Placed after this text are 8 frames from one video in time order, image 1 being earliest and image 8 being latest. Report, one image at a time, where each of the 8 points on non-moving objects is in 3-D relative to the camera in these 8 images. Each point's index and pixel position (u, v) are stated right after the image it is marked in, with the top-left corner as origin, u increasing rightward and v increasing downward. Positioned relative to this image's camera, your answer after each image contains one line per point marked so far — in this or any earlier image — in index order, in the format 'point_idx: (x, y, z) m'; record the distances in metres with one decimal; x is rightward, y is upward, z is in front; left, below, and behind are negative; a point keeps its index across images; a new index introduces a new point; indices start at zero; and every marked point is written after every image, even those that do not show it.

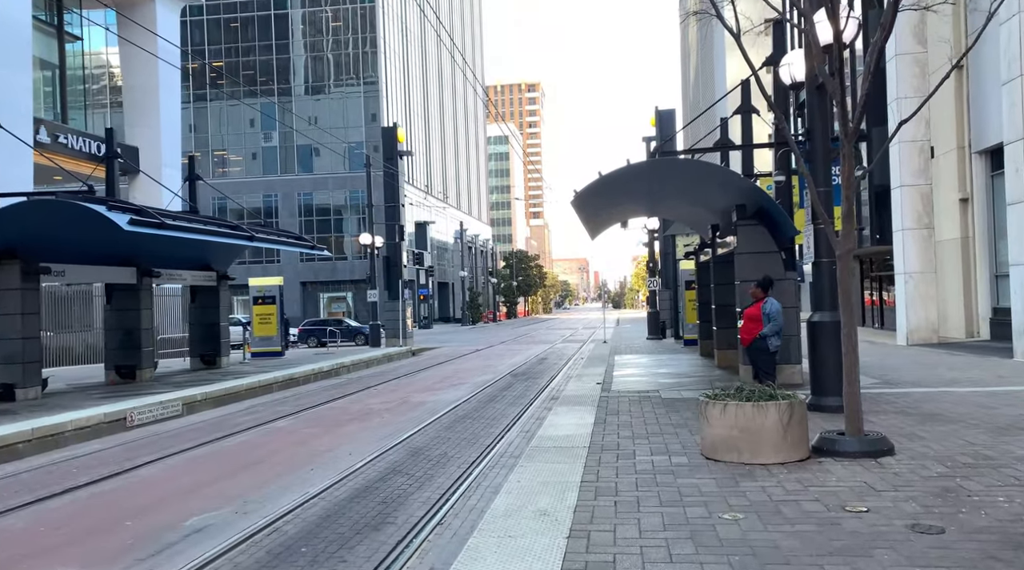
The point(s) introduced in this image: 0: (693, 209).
0: (+3.7, +1.6, +16.2) m
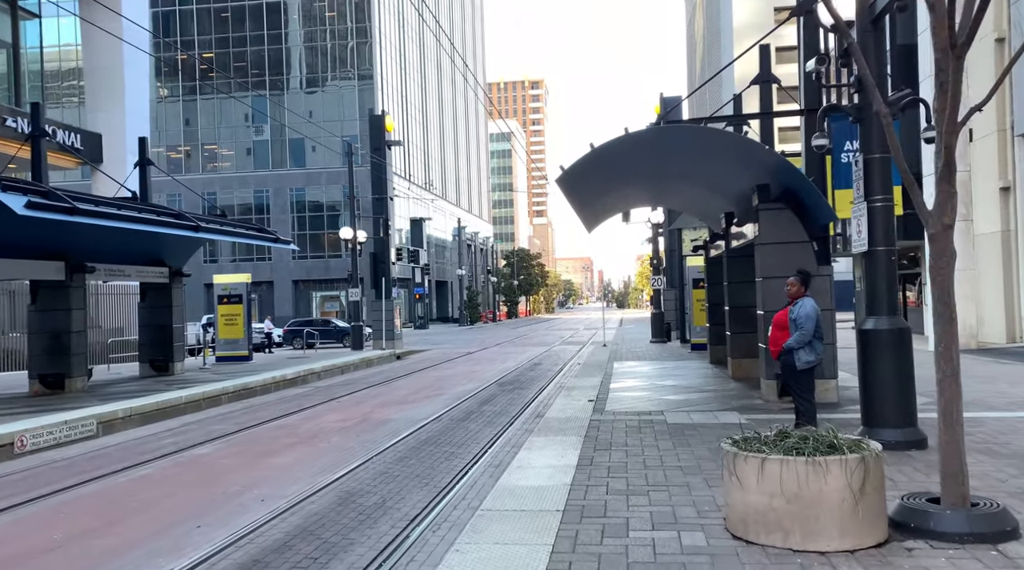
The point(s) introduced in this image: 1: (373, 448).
0: (+3.4, +1.6, +14.0) m
1: (-1.8, -2.2, +10.3) m
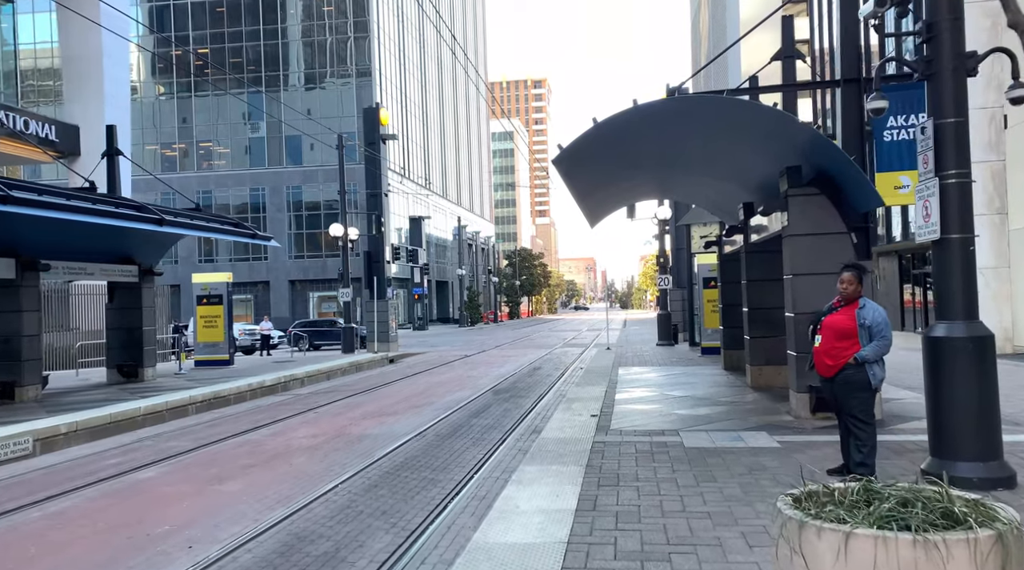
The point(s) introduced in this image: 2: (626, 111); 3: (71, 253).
0: (+3.3, +1.7, +12.6) m
1: (-1.9, -2.1, +8.8) m
2: (+1.2, +1.9, +8.4) m
3: (-9.1, +0.7, +15.9) m
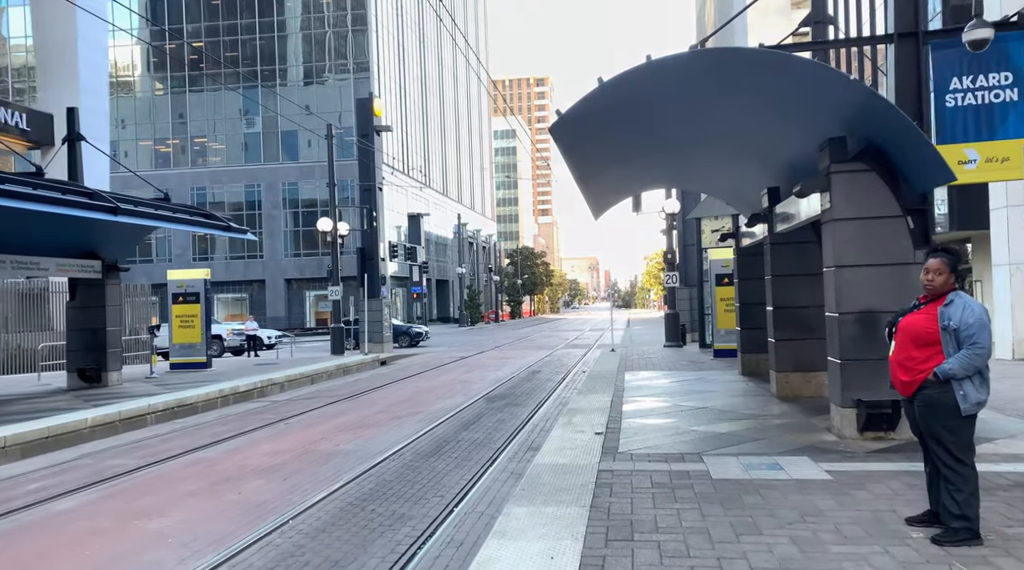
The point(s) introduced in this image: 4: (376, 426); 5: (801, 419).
0: (+3.2, +1.7, +11.1) m
1: (-2.0, -2.1, +7.4) m
2: (+1.1, +1.9, +6.9) m
3: (-9.2, +0.7, +14.5) m
4: (-2.1, -2.2, +12.0) m
5: (+3.4, -1.6, +9.1) m
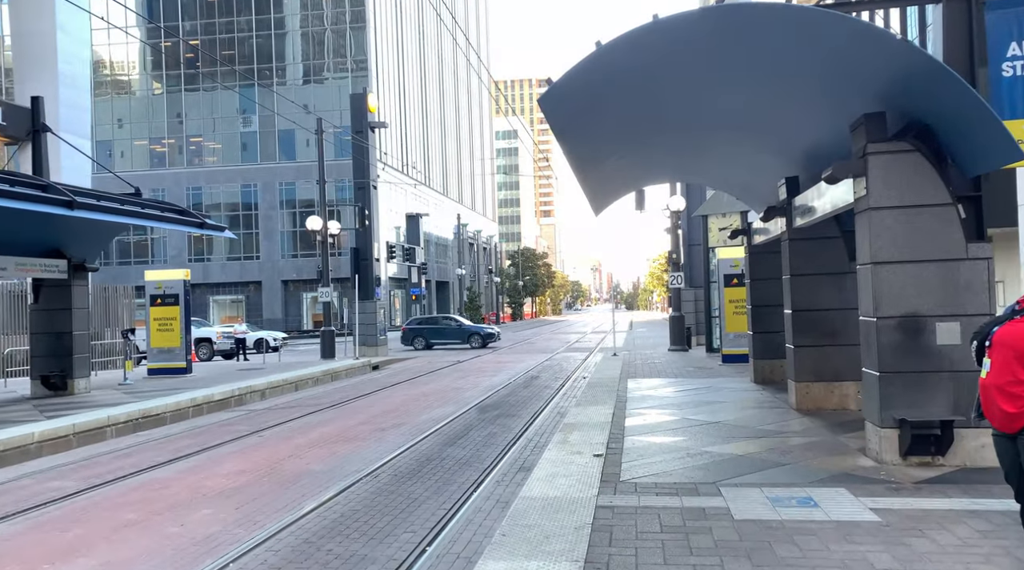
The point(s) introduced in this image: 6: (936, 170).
0: (+3.1, +1.7, +10.0) m
1: (-2.2, -2.1, +6.3) m
2: (+1.0, +2.0, +5.9) m
3: (-9.3, +0.7, +13.5) m
4: (-2.2, -2.2, +11.0) m
5: (+3.3, -1.6, +8.0) m
6: (+3.6, +0.9, +6.5) m
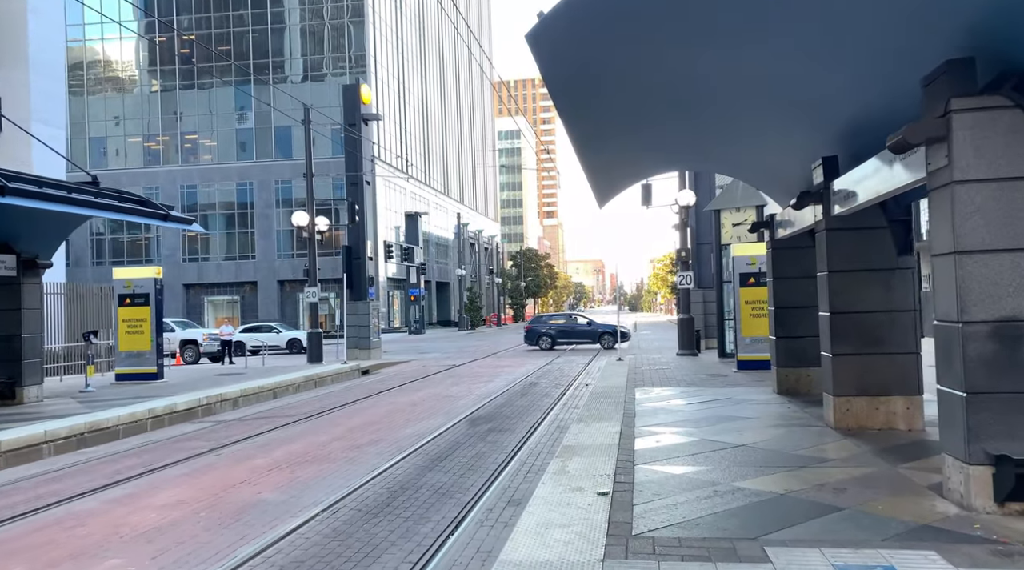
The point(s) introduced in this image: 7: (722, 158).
0: (+3.0, +1.7, +8.6) m
1: (-2.3, -2.0, +4.9) m
2: (+0.9, +2.0, +4.4) m
3: (-9.4, +0.8, +12.1) m
4: (-2.3, -2.2, +9.5) m
5: (+3.1, -1.6, +6.6) m
6: (+3.5, +1.0, +5.1) m
7: (+2.8, +1.8, +10.2) m
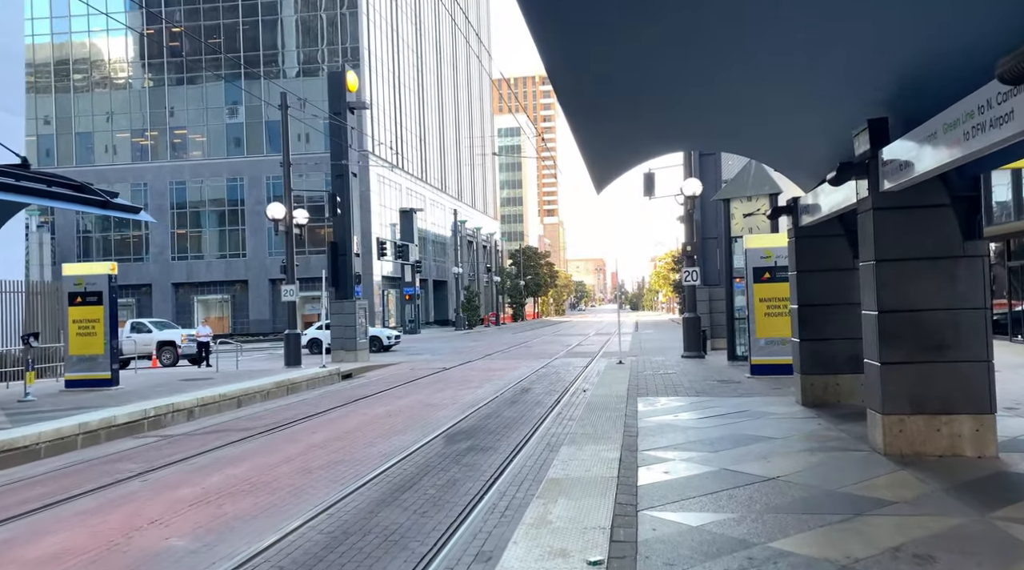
0: (+2.7, +1.8, +6.9) m
1: (-2.5, -2.0, +3.3) m
2: (+0.6, +2.0, +2.8) m
3: (-9.6, +0.8, +10.5) m
4: (-2.6, -2.1, +7.9) m
5: (+2.9, -1.5, +5.0) m
6: (+3.2, +1.0, +3.5) m
7: (+2.6, +1.8, +8.6) m
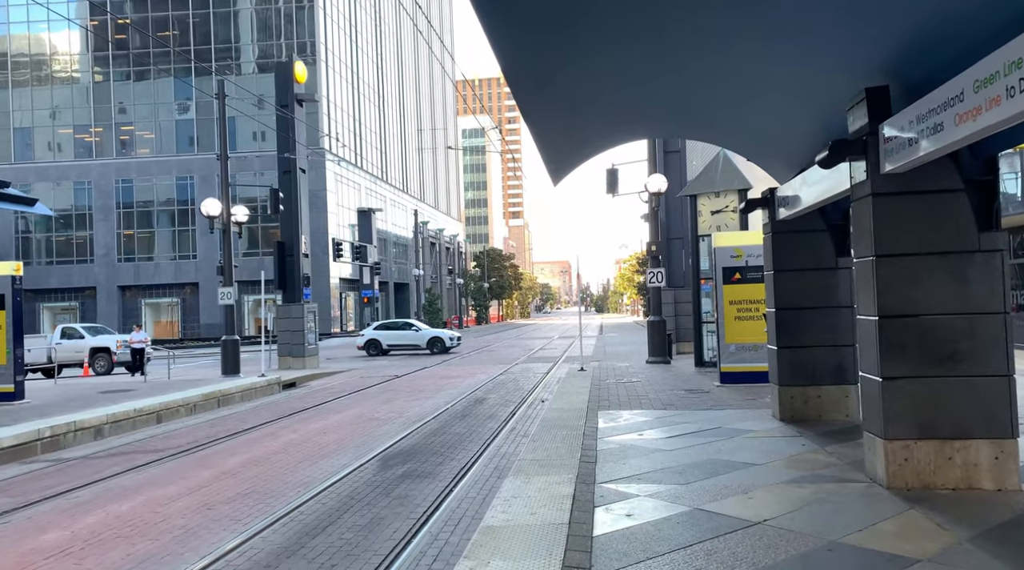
0: (+2.2, +1.8, +5.8) m
1: (-2.9, -2.0, +1.9) m
2: (+0.3, +2.1, +1.6) m
3: (-10.3, +0.8, +8.8) m
4: (-3.1, -2.1, +6.5) m
5: (+2.5, -1.5, +3.8) m
6: (+2.9, +1.0, +2.3) m
7: (+2.0, +1.8, +7.4) m
